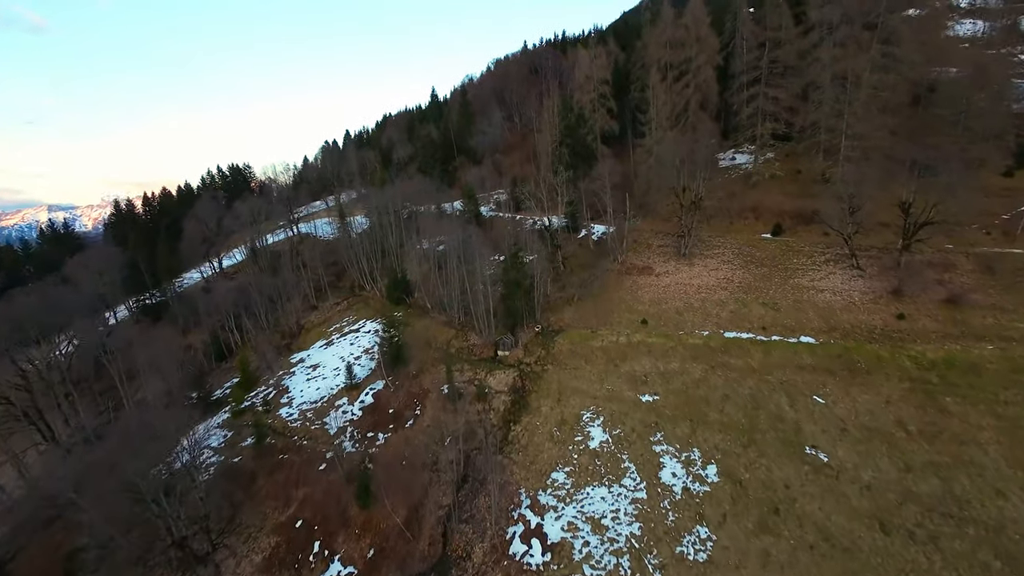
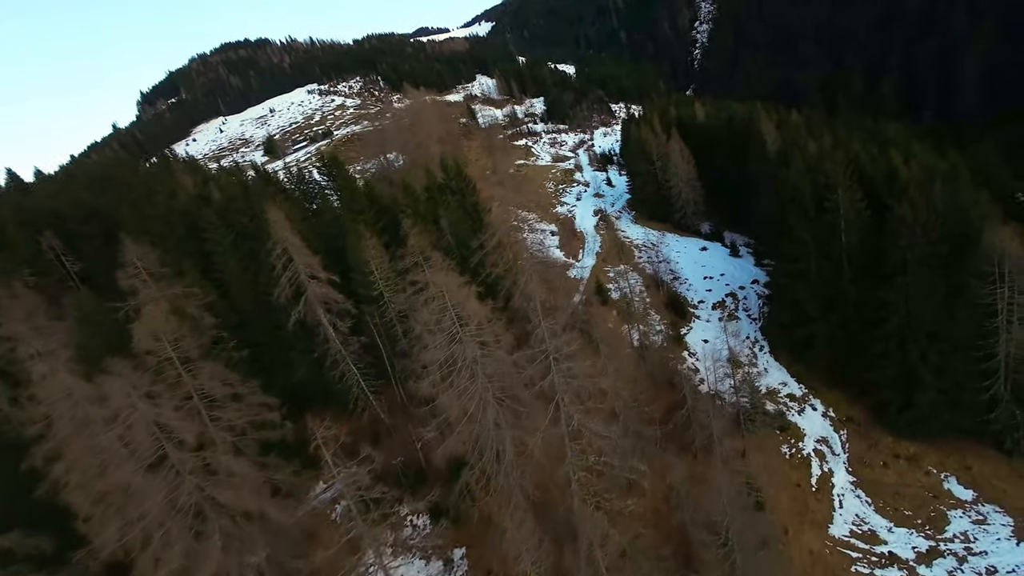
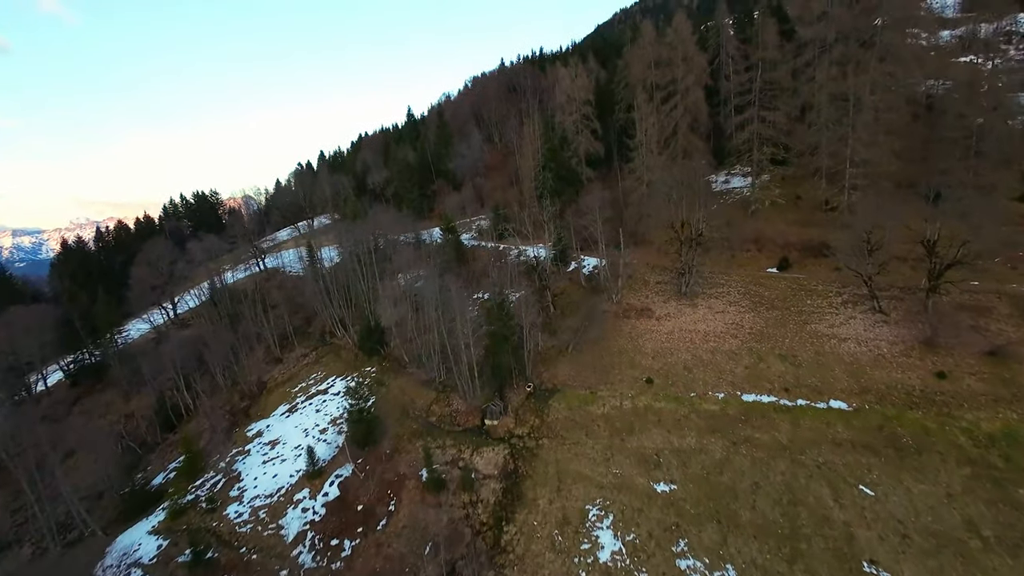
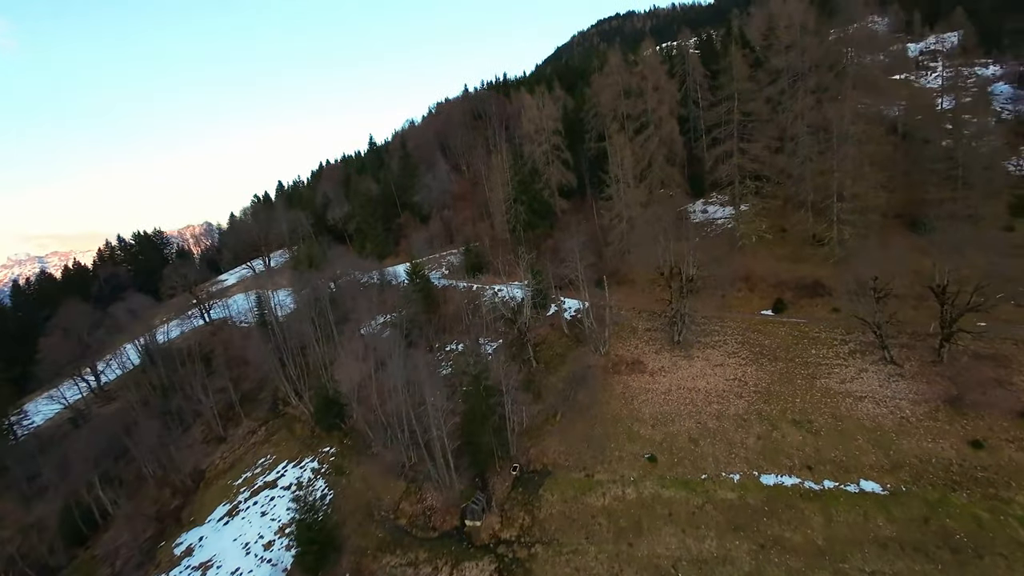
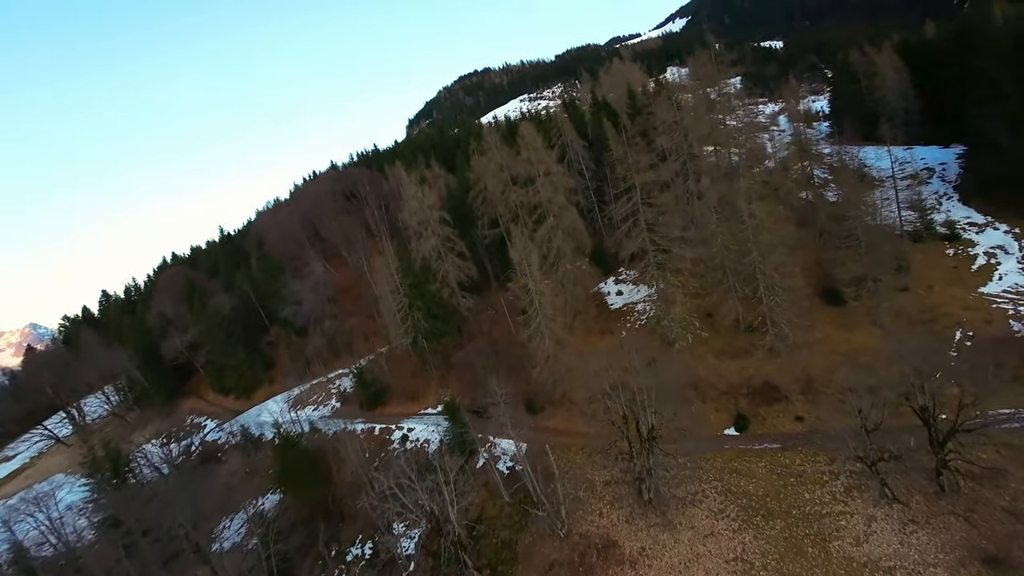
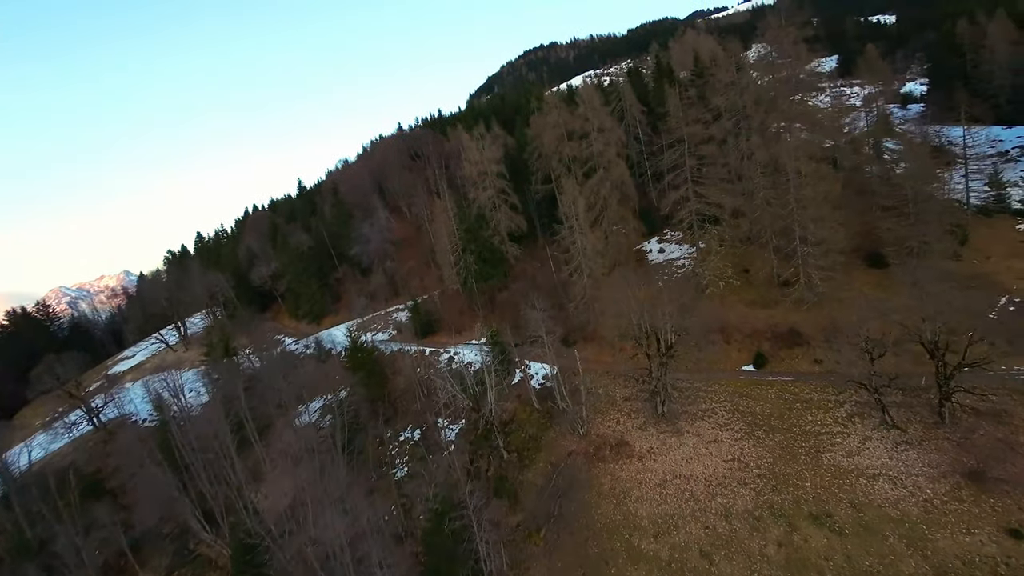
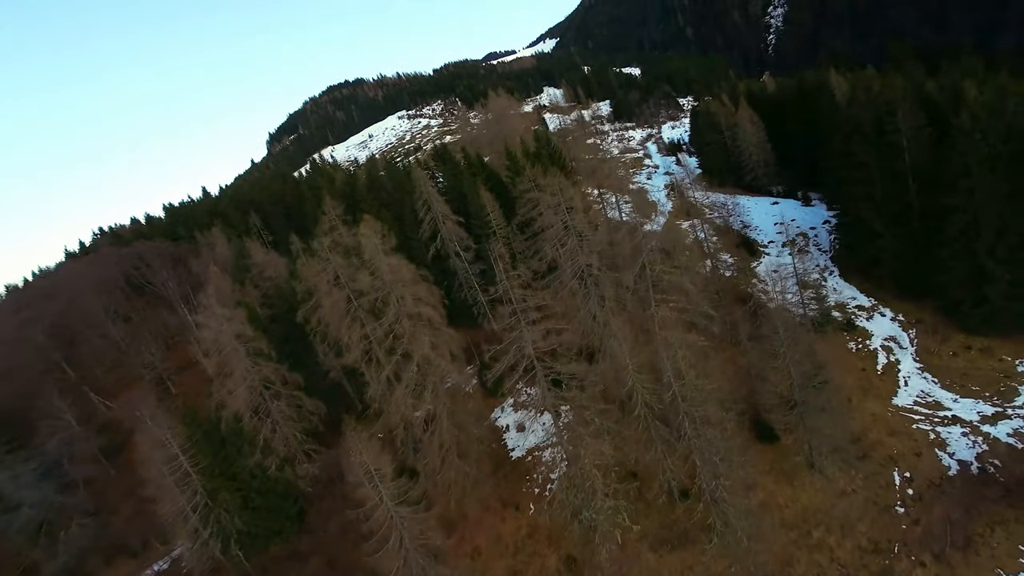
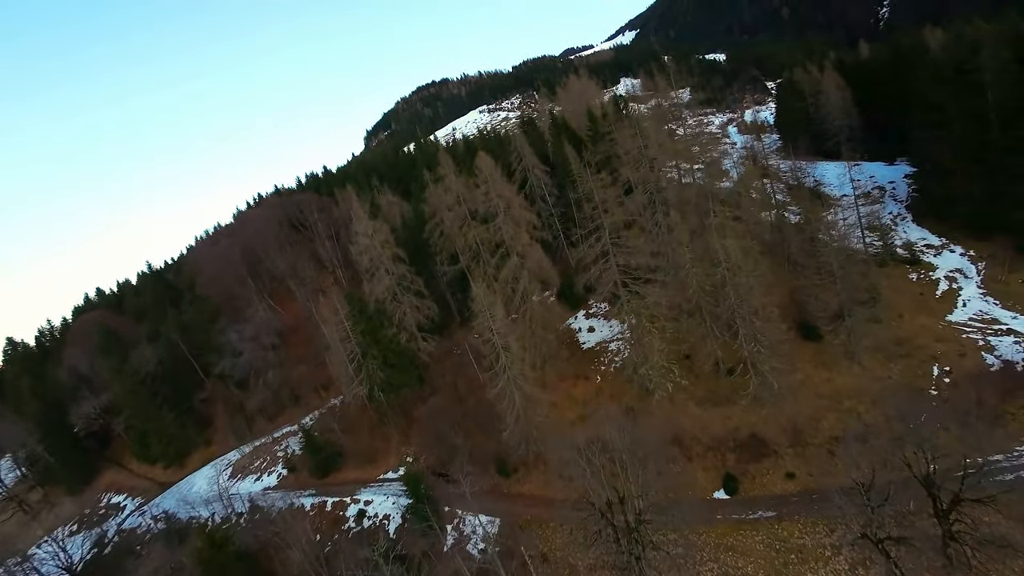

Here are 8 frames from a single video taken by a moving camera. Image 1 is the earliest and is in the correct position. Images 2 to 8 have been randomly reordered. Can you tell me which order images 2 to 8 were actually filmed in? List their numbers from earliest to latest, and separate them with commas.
3, 4, 6, 5, 8, 7, 2
